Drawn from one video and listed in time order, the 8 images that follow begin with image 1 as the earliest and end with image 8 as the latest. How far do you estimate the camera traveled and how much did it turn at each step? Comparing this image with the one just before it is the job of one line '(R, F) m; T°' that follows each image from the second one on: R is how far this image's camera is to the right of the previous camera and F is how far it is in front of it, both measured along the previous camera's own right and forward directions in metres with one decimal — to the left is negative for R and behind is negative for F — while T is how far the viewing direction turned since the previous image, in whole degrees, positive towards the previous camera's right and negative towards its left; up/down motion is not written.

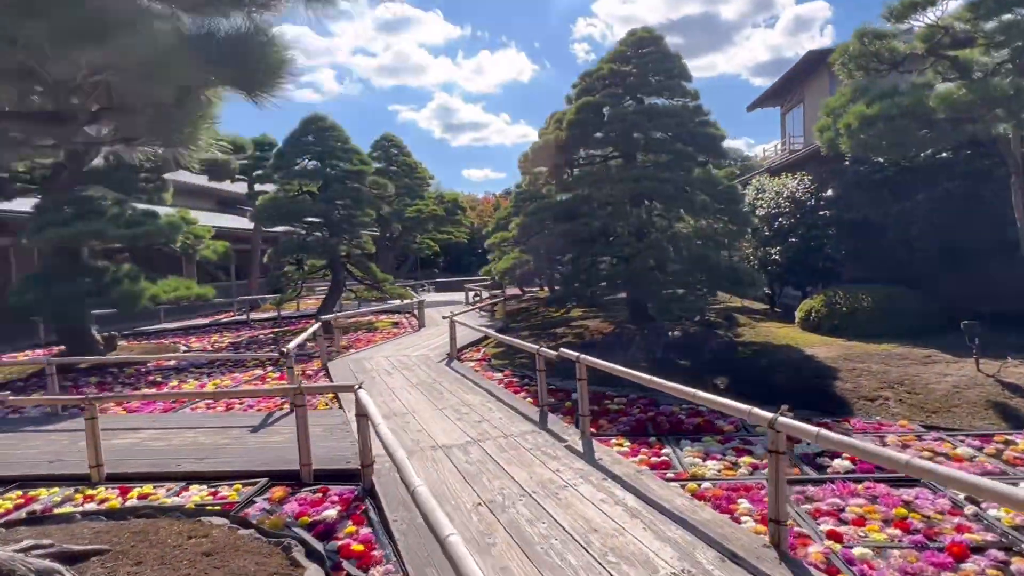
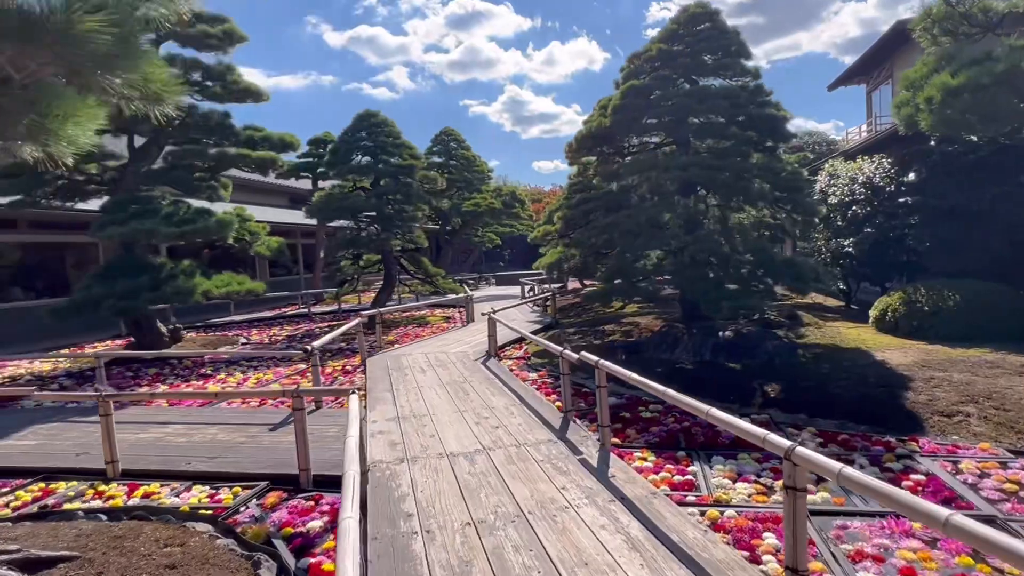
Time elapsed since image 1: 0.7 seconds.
(+0.4, +0.3) m; -7°
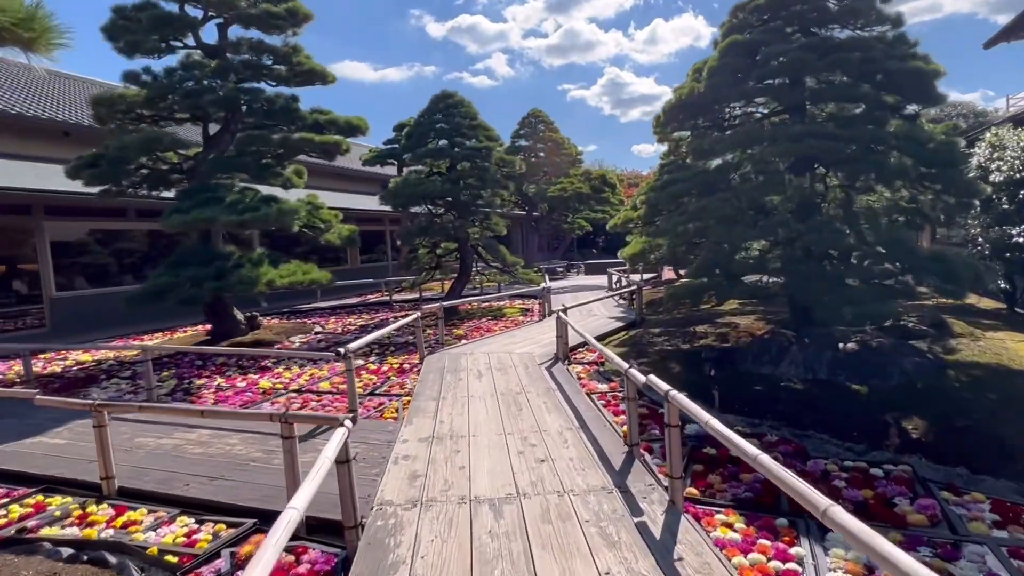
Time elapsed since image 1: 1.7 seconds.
(+0.3, +0.8) m; -10°
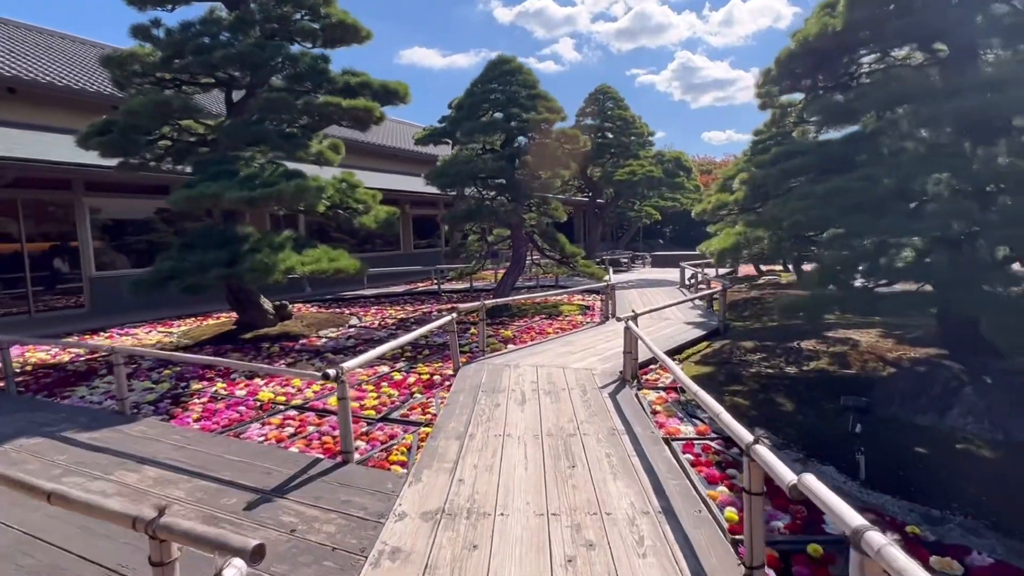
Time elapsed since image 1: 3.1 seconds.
(0.0, +1.3) m; -6°
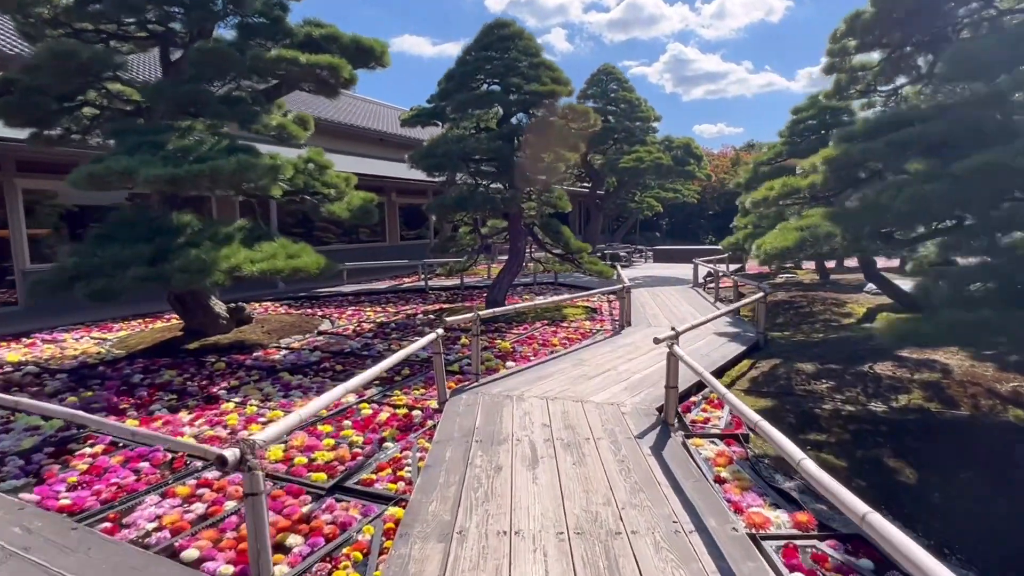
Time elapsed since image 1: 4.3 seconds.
(-0.1, +1.3) m; +1°
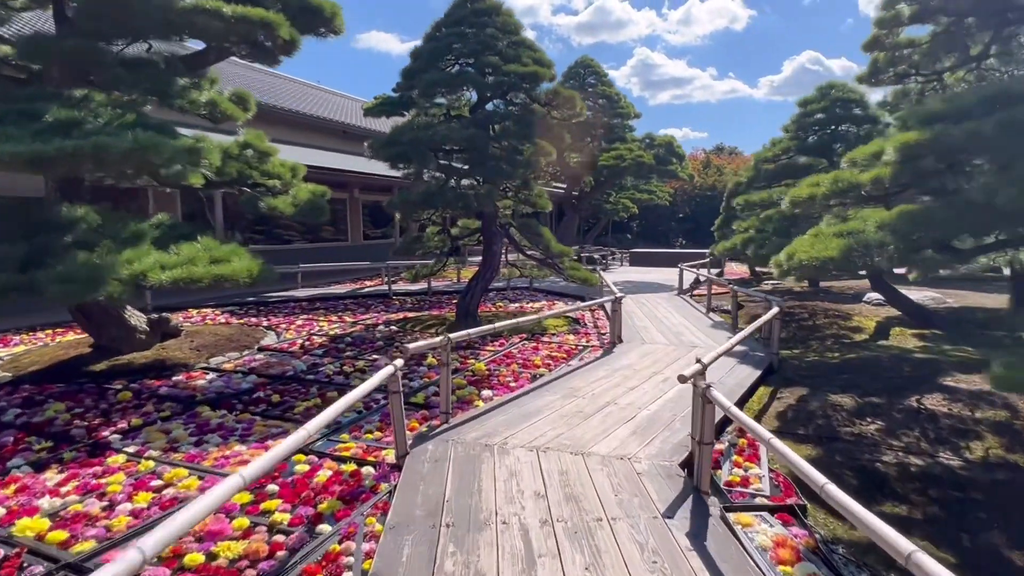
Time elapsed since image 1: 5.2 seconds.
(-0.1, +1.0) m; +3°
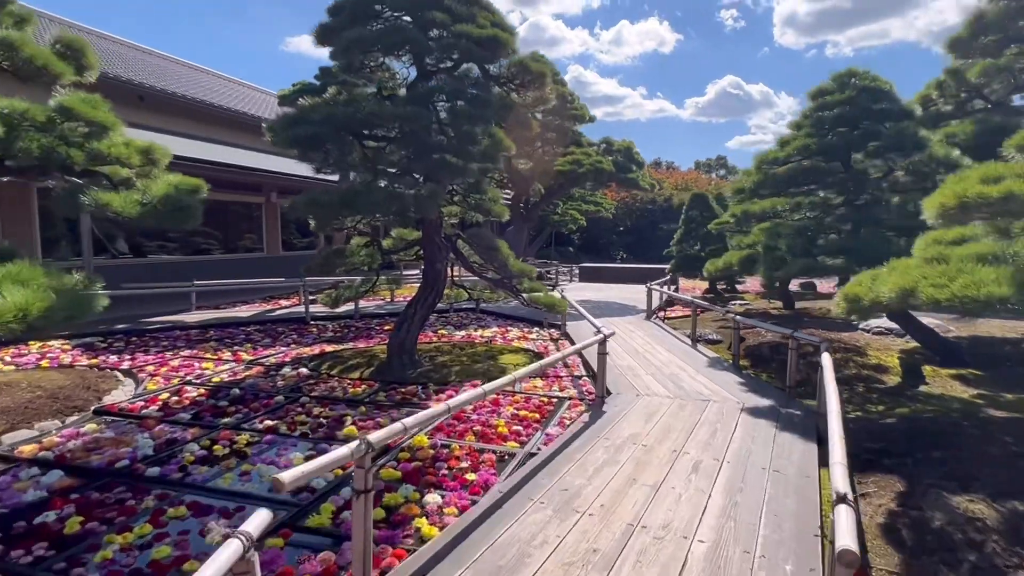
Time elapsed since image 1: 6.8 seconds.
(-0.1, +1.6) m; +6°
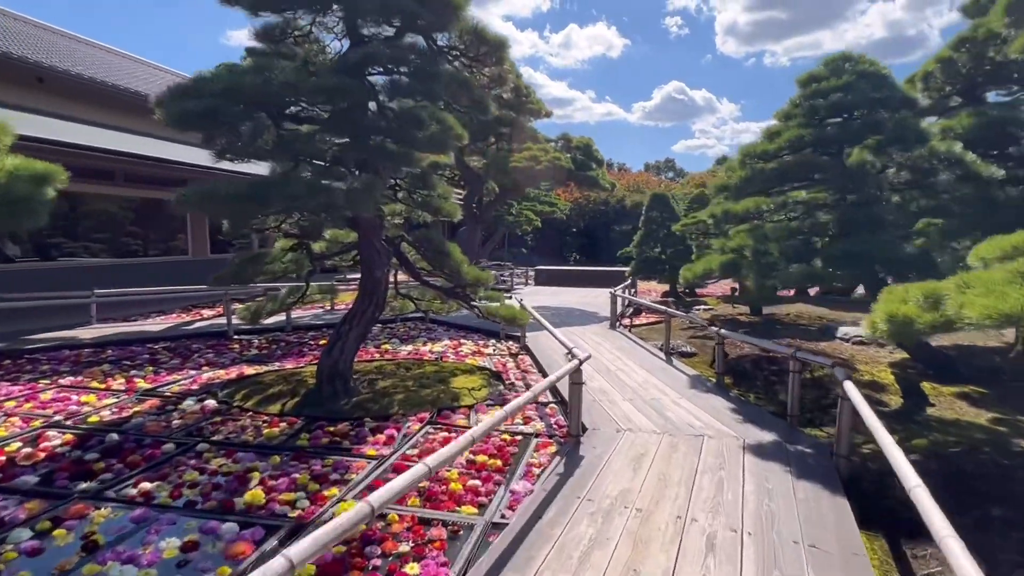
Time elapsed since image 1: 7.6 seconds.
(0.0, +0.9) m; +5°
